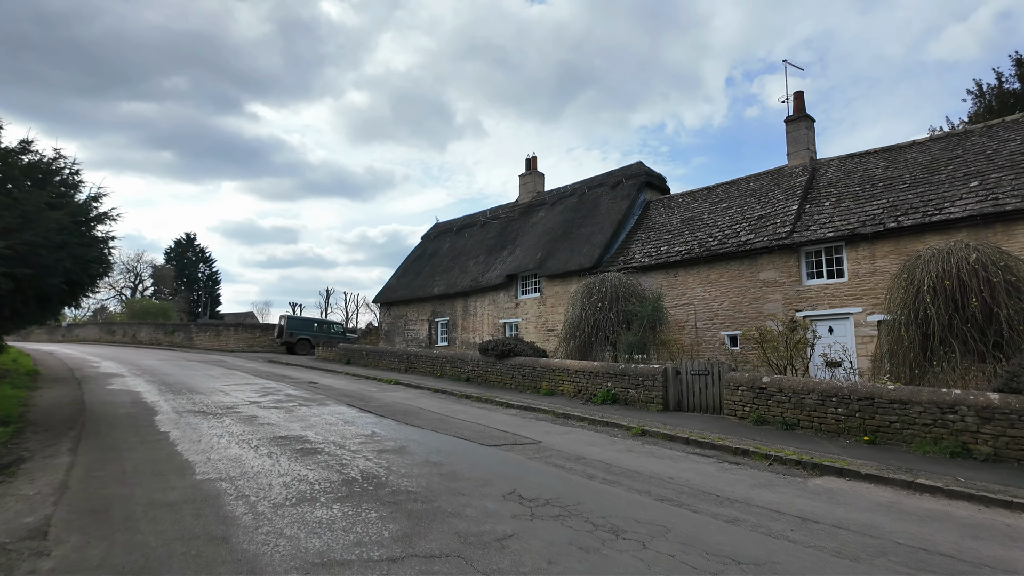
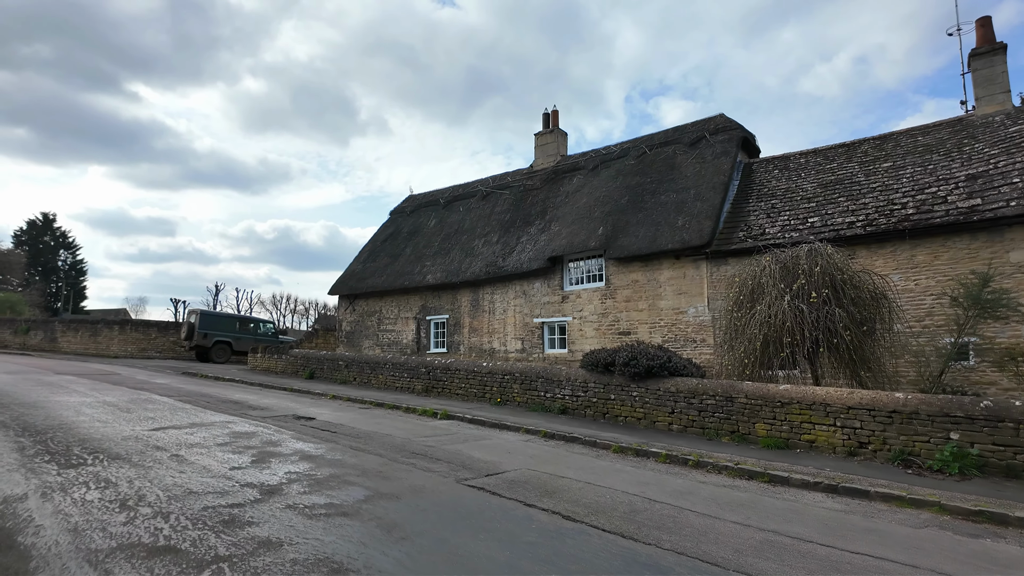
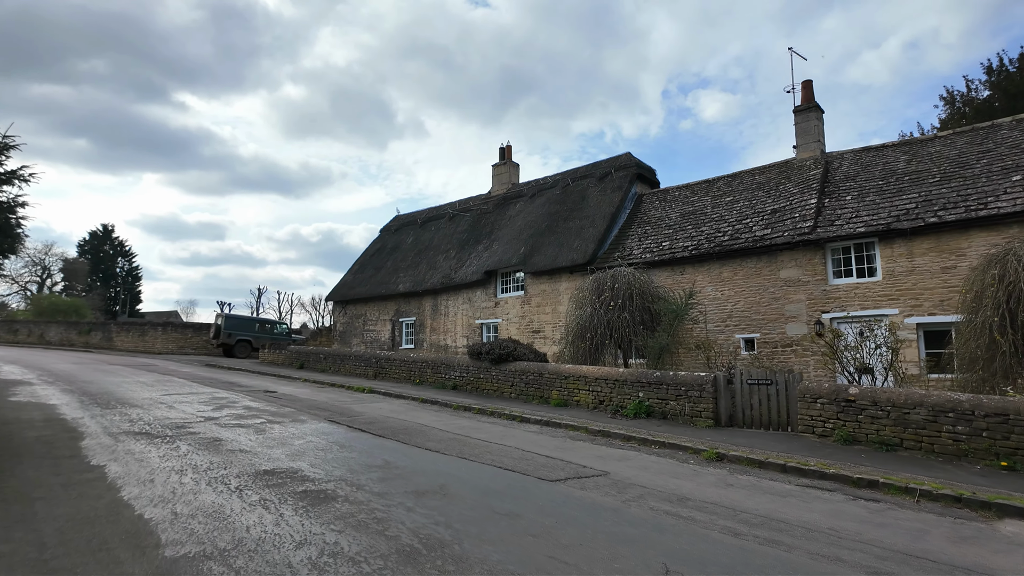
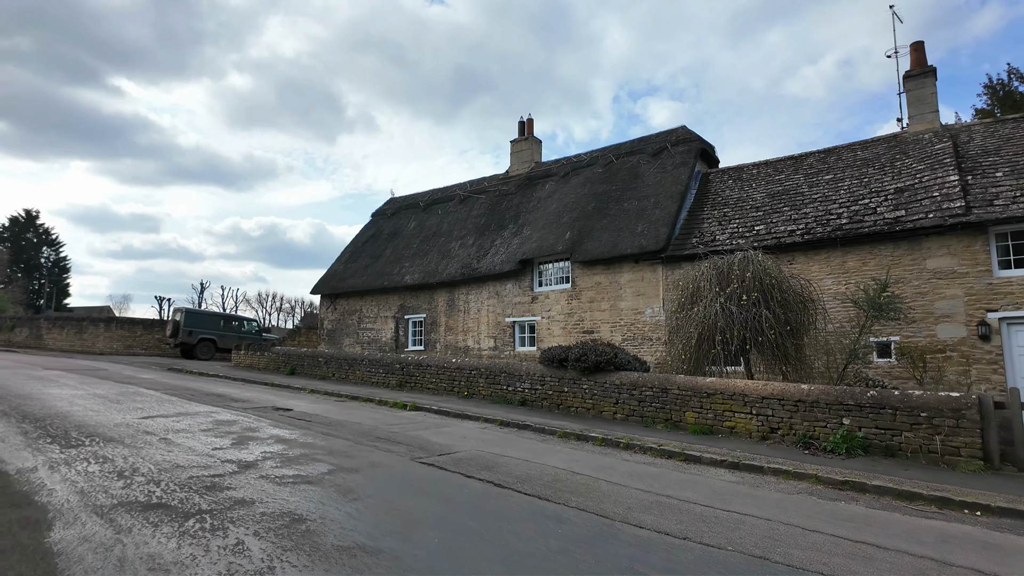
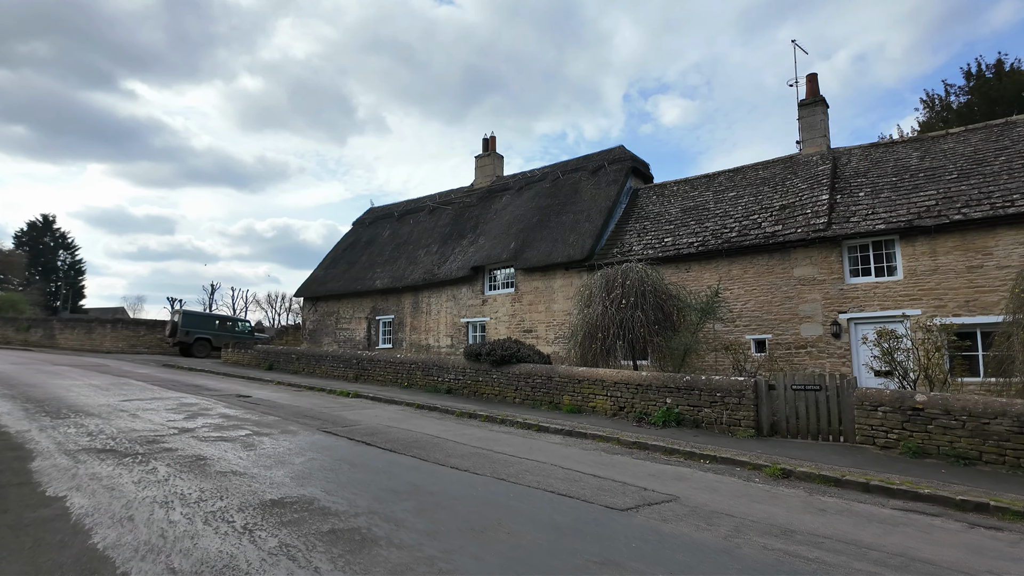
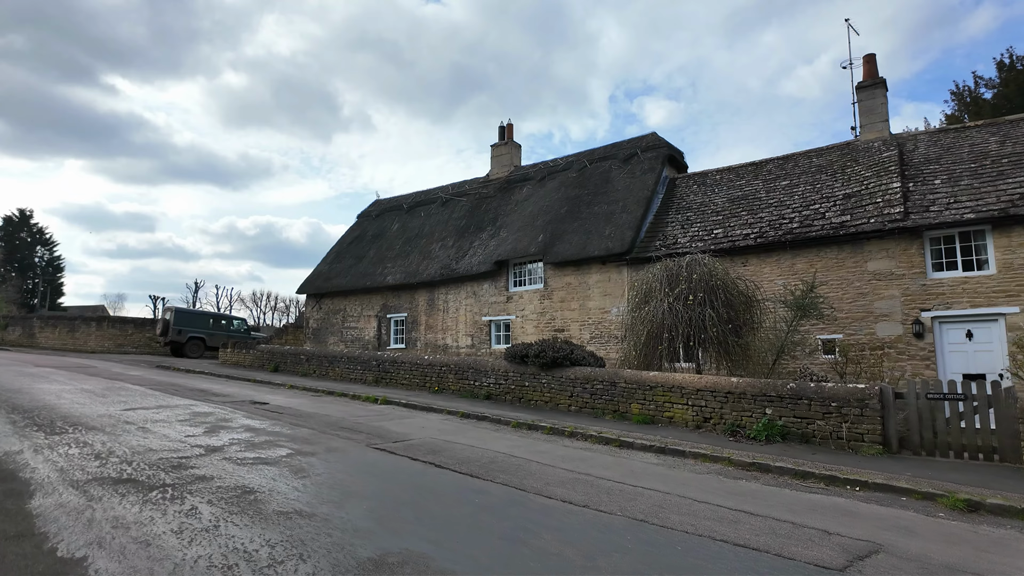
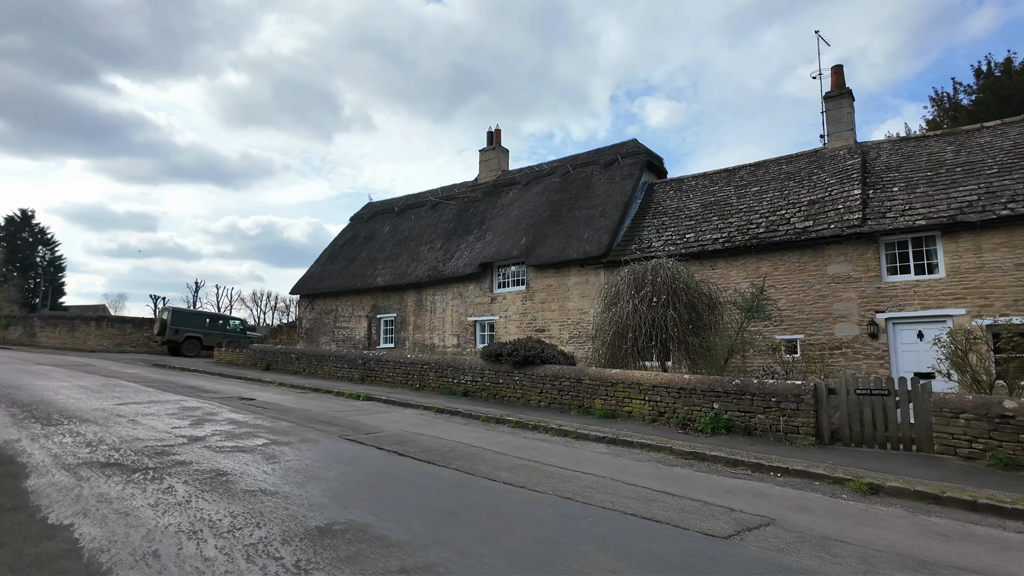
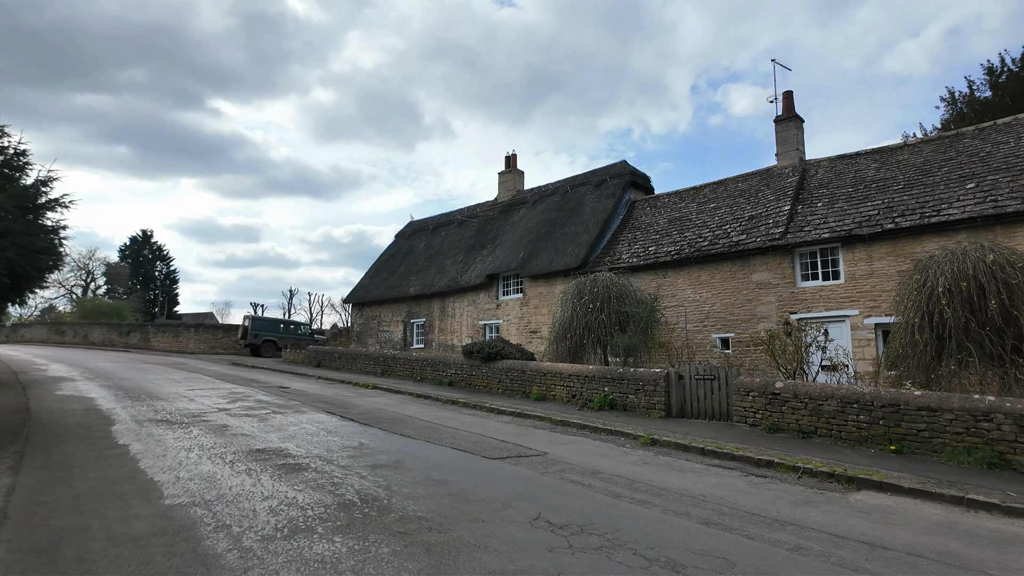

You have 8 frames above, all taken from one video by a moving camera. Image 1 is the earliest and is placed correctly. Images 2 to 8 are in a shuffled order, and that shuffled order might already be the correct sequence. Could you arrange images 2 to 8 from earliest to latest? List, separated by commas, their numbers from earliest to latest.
8, 3, 5, 7, 6, 4, 2
